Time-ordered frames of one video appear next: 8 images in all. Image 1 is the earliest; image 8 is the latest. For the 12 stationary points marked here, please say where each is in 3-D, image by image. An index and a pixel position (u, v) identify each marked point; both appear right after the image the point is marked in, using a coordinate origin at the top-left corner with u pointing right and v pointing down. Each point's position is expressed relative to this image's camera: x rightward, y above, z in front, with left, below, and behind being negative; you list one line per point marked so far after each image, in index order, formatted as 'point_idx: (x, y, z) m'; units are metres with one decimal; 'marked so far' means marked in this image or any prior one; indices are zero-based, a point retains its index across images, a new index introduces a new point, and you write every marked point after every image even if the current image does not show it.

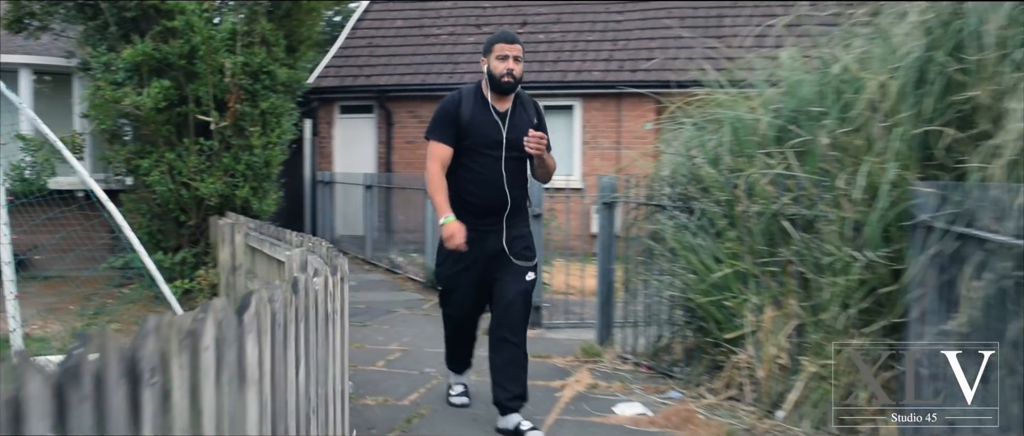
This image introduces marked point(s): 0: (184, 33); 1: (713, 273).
0: (-2.5, +1.4, +7.2) m
1: (+1.1, -0.3, +4.9) m
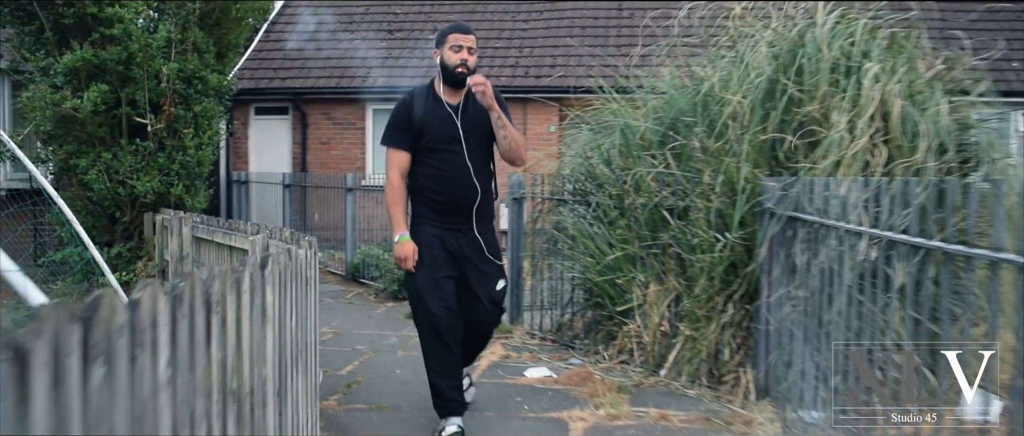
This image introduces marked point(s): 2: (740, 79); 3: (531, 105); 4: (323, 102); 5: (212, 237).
0: (-3.2, +1.5, +7.7) m
1: (+0.6, -0.2, +5.6) m
2: (+1.2, +0.8, +5.1) m
3: (+0.3, +1.8, +14.7) m
4: (-3.1, +1.9, +15.2) m
5: (-1.8, -0.1, +5.6) m
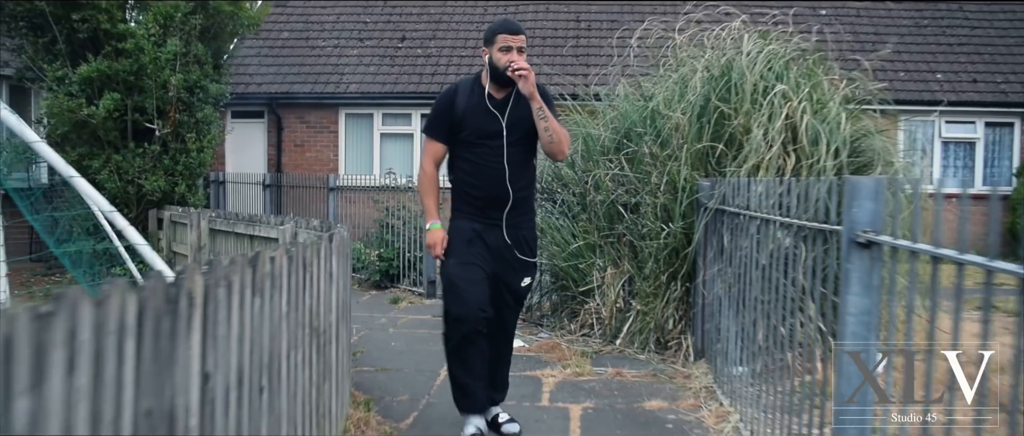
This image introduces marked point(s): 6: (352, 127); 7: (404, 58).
0: (-3.4, +1.5, +8.5) m
1: (+0.4, -0.2, +6.6) m
2: (+1.1, +0.8, +6.1) m
3: (-0.3, +1.8, +15.7) m
4: (-3.7, +1.9, +16.1) m
5: (-1.9, -0.1, +6.4) m
6: (-2.8, +1.6, +16.2) m
7: (-1.9, +2.9, +16.6) m
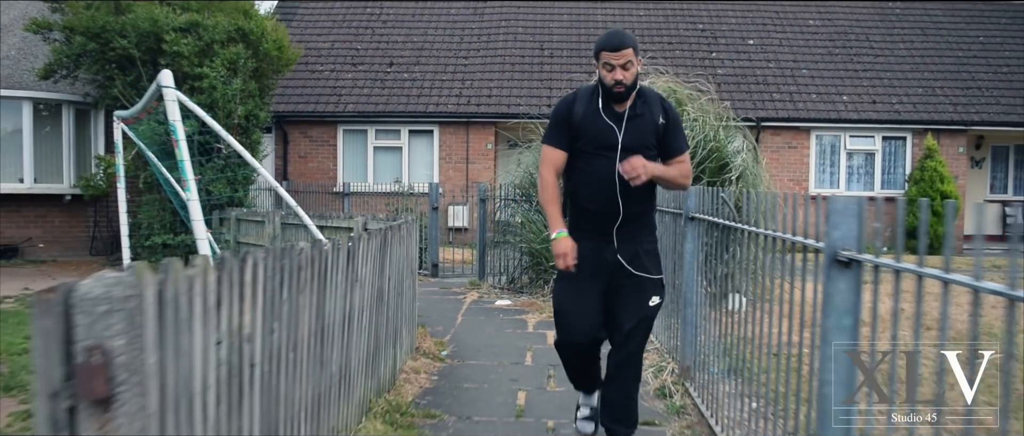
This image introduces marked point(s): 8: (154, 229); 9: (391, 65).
0: (-3.6, +1.5, +11.1) m
1: (+0.3, -0.2, +9.4) m
2: (+1.0, +0.8, +8.9) m
3: (-0.8, +1.8, +18.4) m
4: (-4.2, +1.9, +18.6) m
5: (-2.0, 0.0, +9.1) m
6: (-3.3, +1.6, +18.8) m
7: (-2.5, +2.8, +19.3) m
8: (-4.4, -0.1, +11.5) m
9: (-2.6, +3.3, +19.9) m
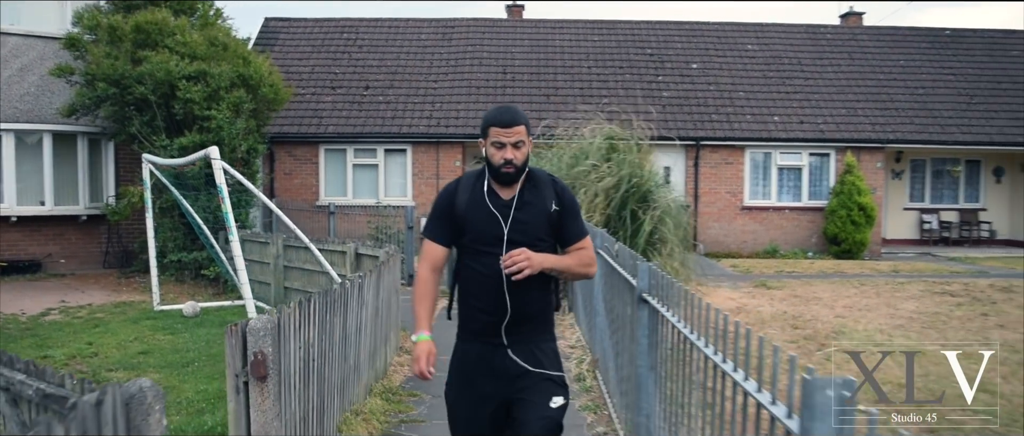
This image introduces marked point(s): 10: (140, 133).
0: (-4.1, +1.2, +13.0) m
1: (-0.1, -0.4, +11.4) m
2: (+0.6, +0.6, +11.0) m
3: (-1.6, +1.5, +20.4) m
4: (-5.0, +1.6, +20.5) m
5: (-2.5, -0.3, +11.0) m
6: (-4.1, +1.3, +20.7) m
7: (-3.2, +2.6, +21.2) m
8: (-4.9, -0.4, +13.3) m
9: (-3.4, +3.0, +21.8) m
10: (-5.4, +1.2, +13.5) m
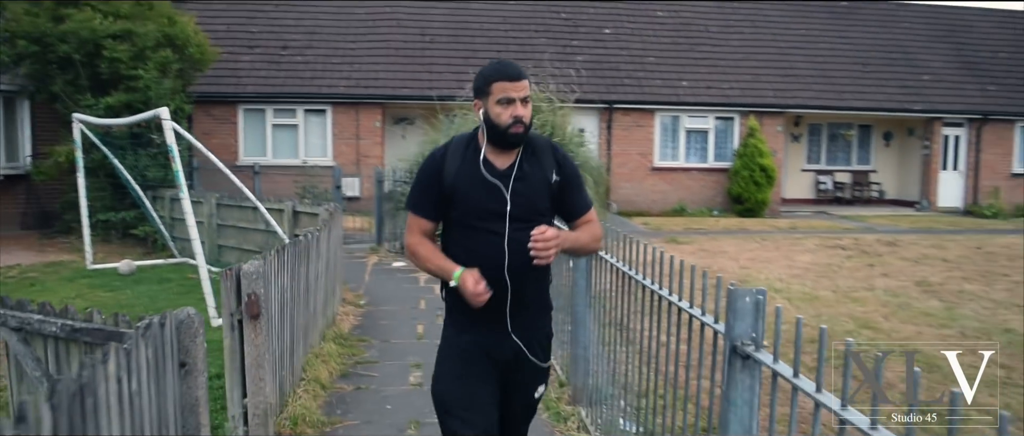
0: (-5.2, +1.8, +13.1) m
1: (-1.1, +0.1, +12.0) m
2: (-0.3, +1.1, +11.5) m
3: (-3.3, +2.4, +20.7) m
4: (-6.7, +2.5, +20.4) m
5: (-3.3, +0.2, +11.4) m
6: (-5.9, +2.2, +20.8) m
7: (-5.1, +3.5, +21.3) m
8: (-6.0, +0.2, +13.4) m
9: (-5.3, +4.0, +21.8) m
10: (-6.5, +1.8, +13.5) m
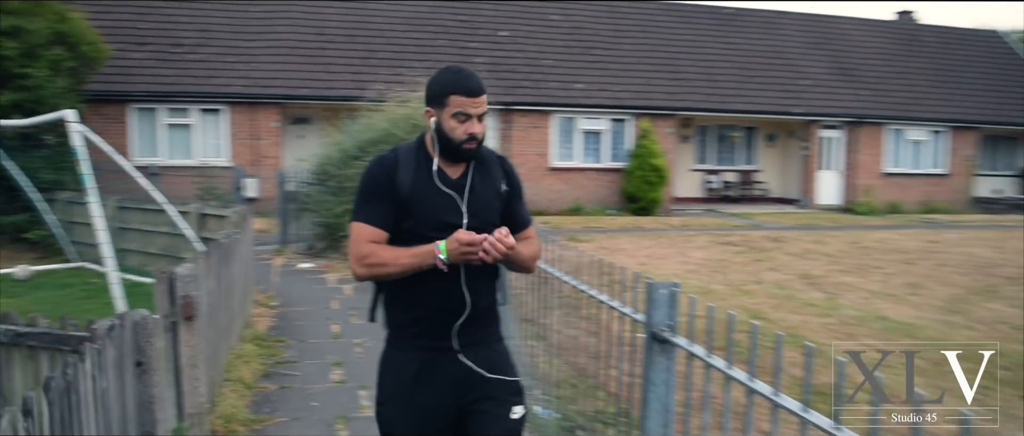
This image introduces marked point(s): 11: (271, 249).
0: (-6.5, +1.8, +12.7) m
1: (-2.3, +0.1, +12.0) m
2: (-1.5, +1.1, +11.7) m
3: (-5.5, +2.4, +20.5) m
4: (-8.9, +2.5, +19.8) m
5: (-4.5, +0.1, +11.2) m
6: (-8.1, +2.2, +20.3) m
7: (-7.4, +3.5, +20.8) m
8: (-7.3, +0.1, +12.9) m
9: (-7.6, +3.9, +21.4) m
10: (-7.8, +1.8, +12.9) m
11: (-3.6, -0.5, +13.7) m
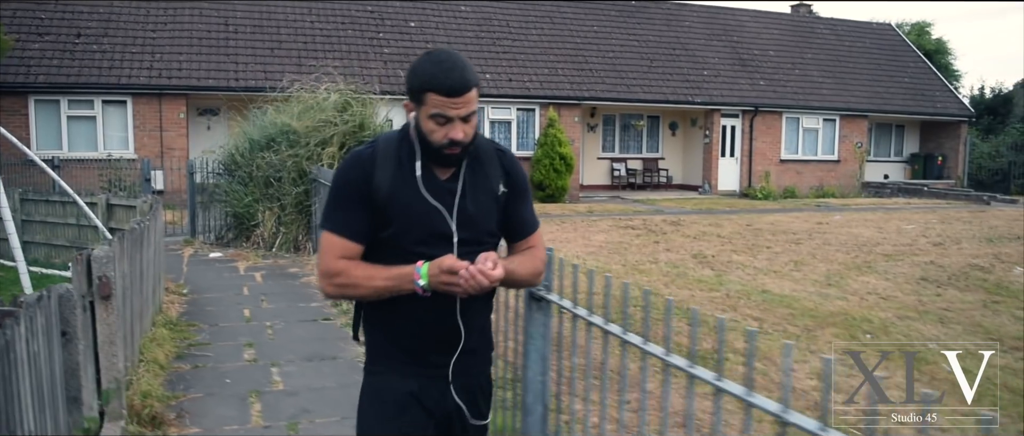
0: (-7.8, +1.8, +12.4) m
1: (-3.5, +0.2, +12.2) m
2: (-2.7, +1.2, +11.9) m
3: (-7.5, +2.6, +20.3) m
4: (-10.8, +2.6, +19.3) m
5: (-5.6, +0.2, +11.1) m
6: (-10.0, +2.3, +19.8) m
7: (-9.4, +3.6, +20.5) m
8: (-8.6, +0.2, +12.6) m
9: (-9.7, +4.1, +20.9) m
10: (-9.1, +1.8, +12.5) m
11: (-4.9, -0.3, +13.8) m
